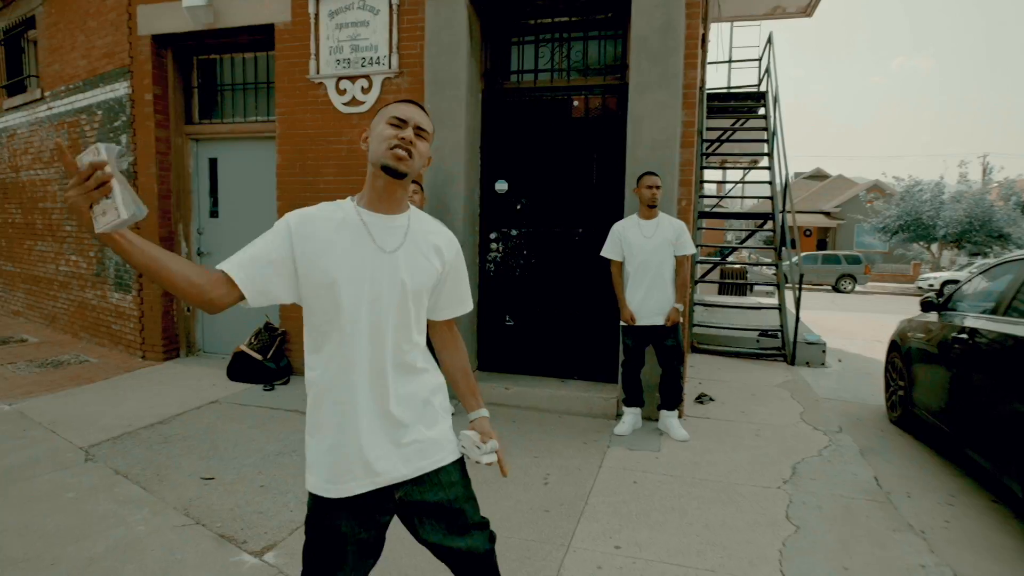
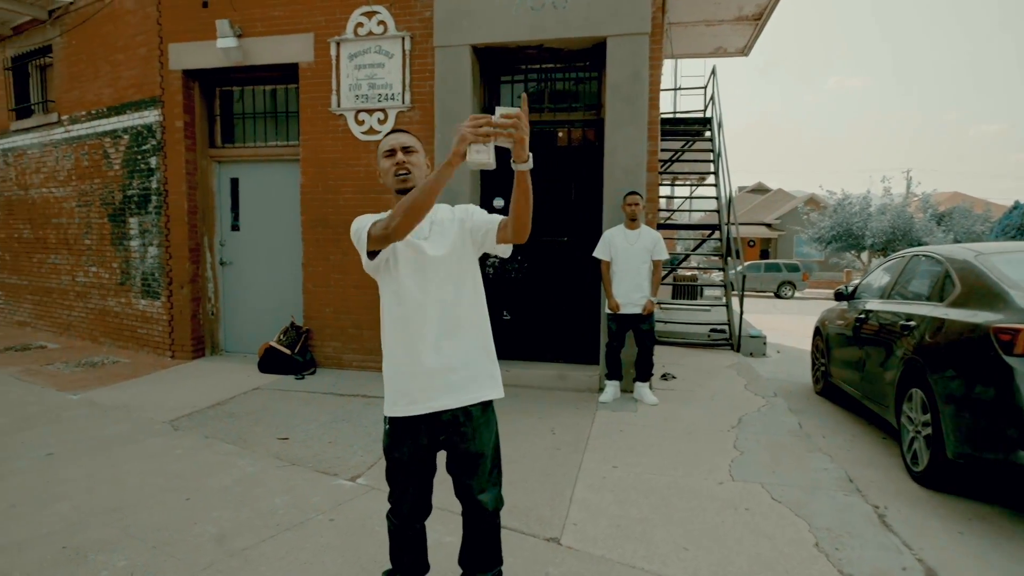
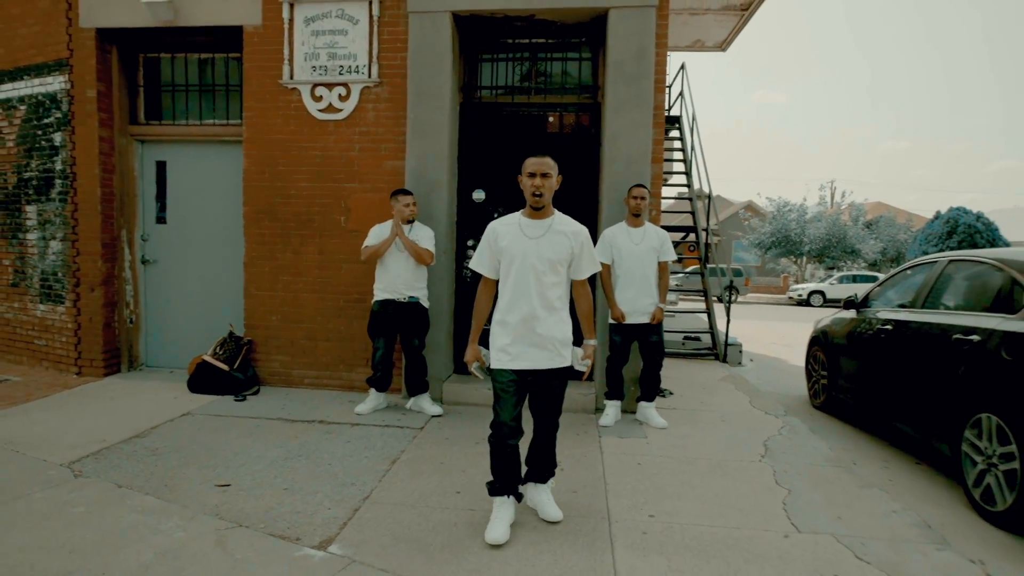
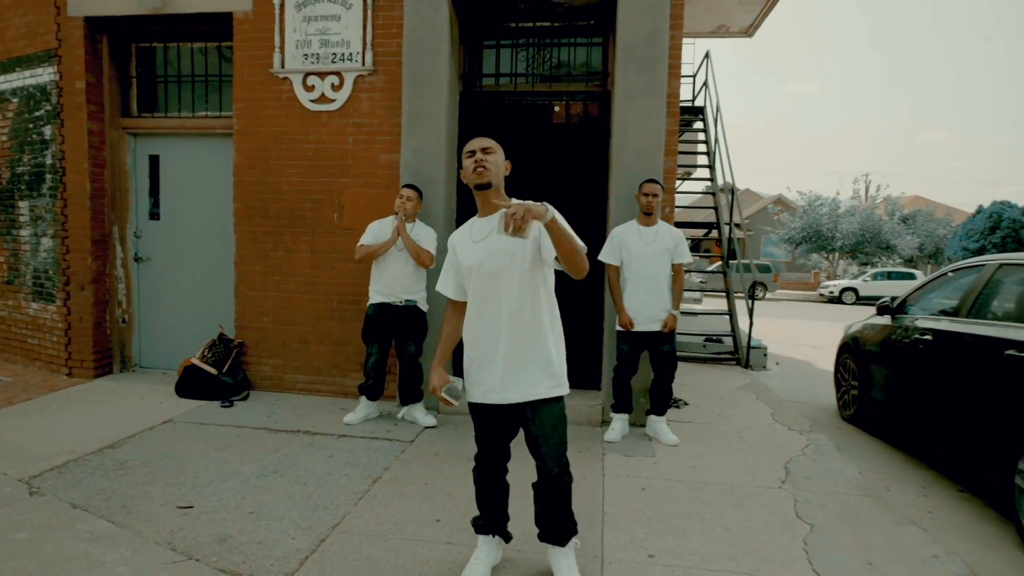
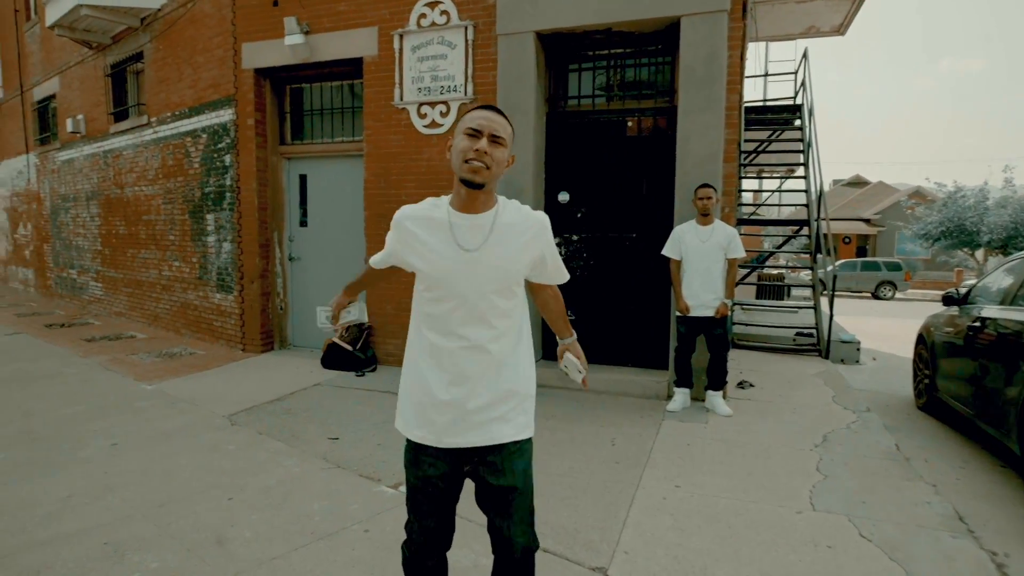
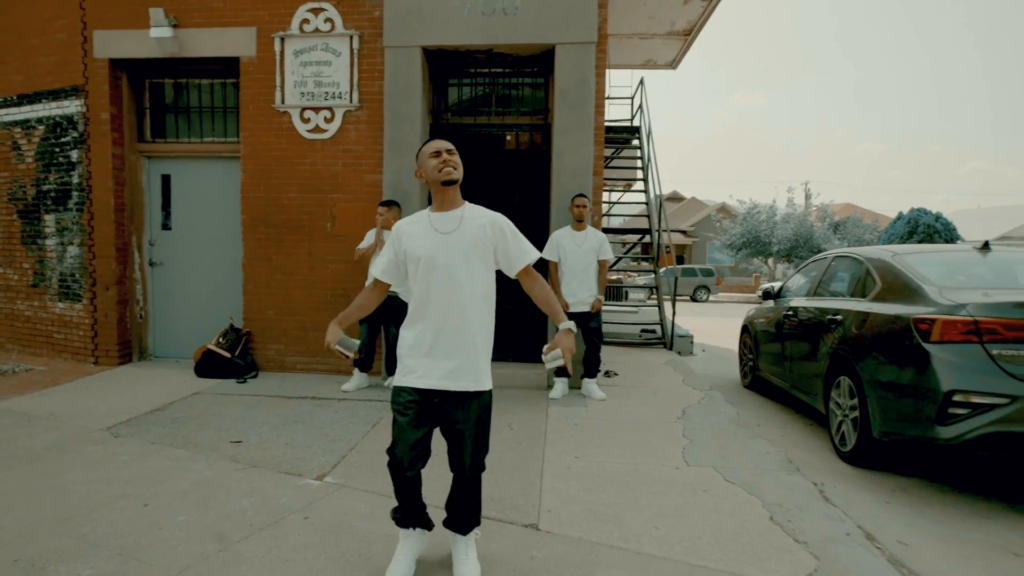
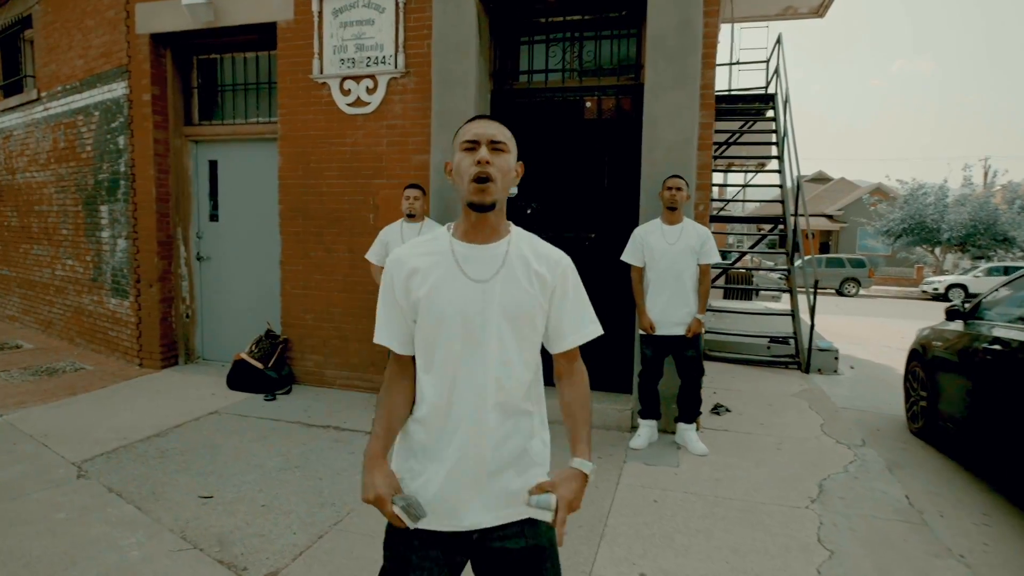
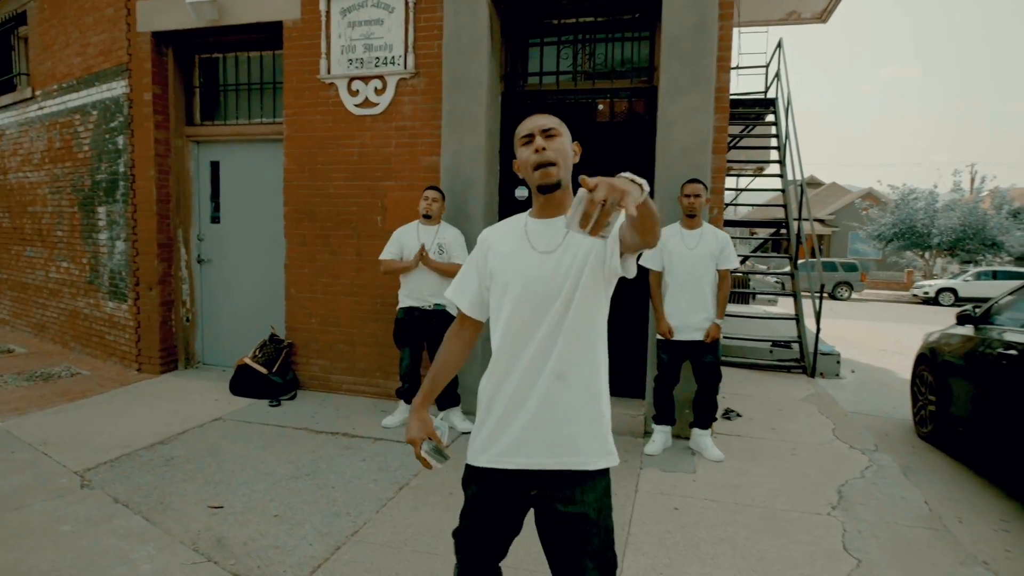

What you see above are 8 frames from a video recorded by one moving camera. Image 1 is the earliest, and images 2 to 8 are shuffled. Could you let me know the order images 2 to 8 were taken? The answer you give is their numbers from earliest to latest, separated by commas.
7, 8, 4, 3, 6, 2, 5
